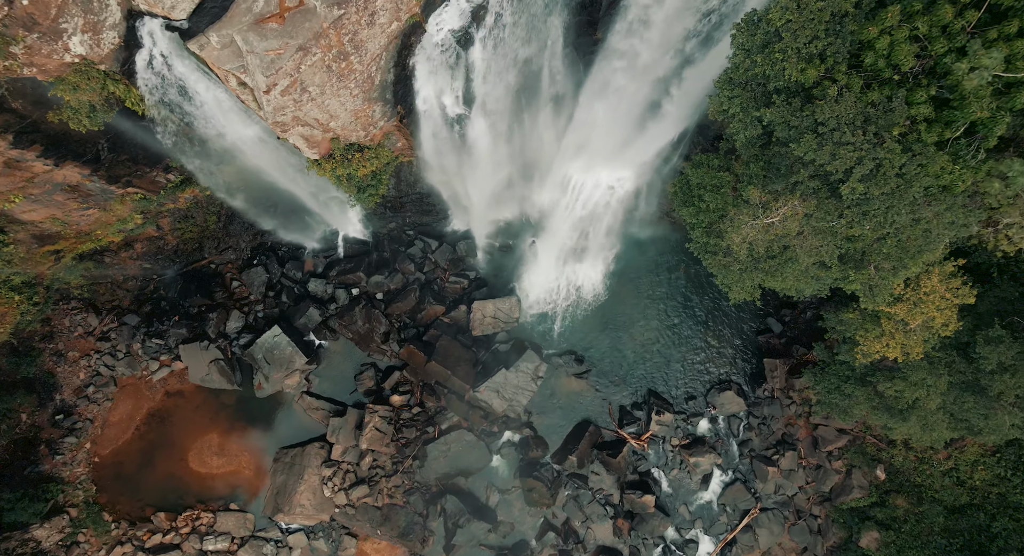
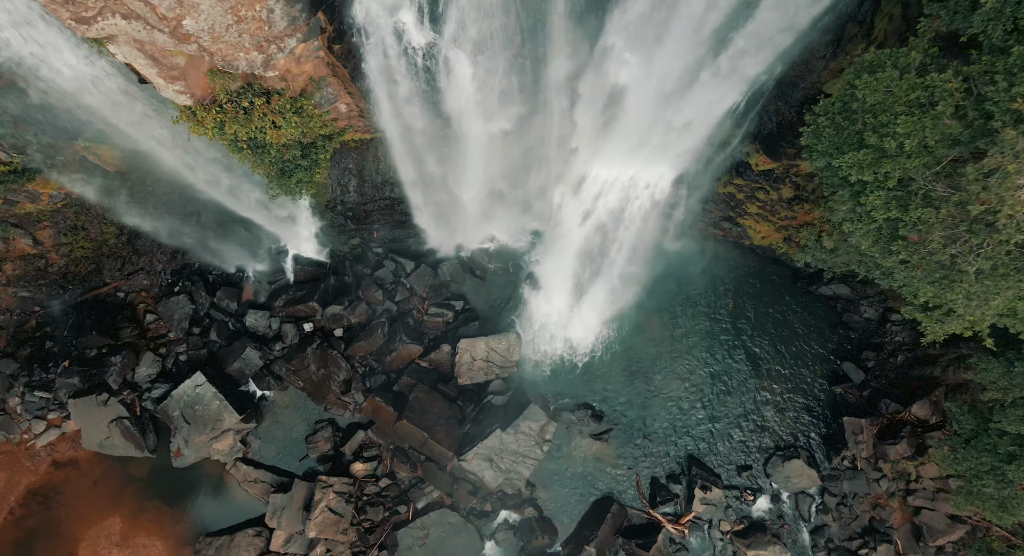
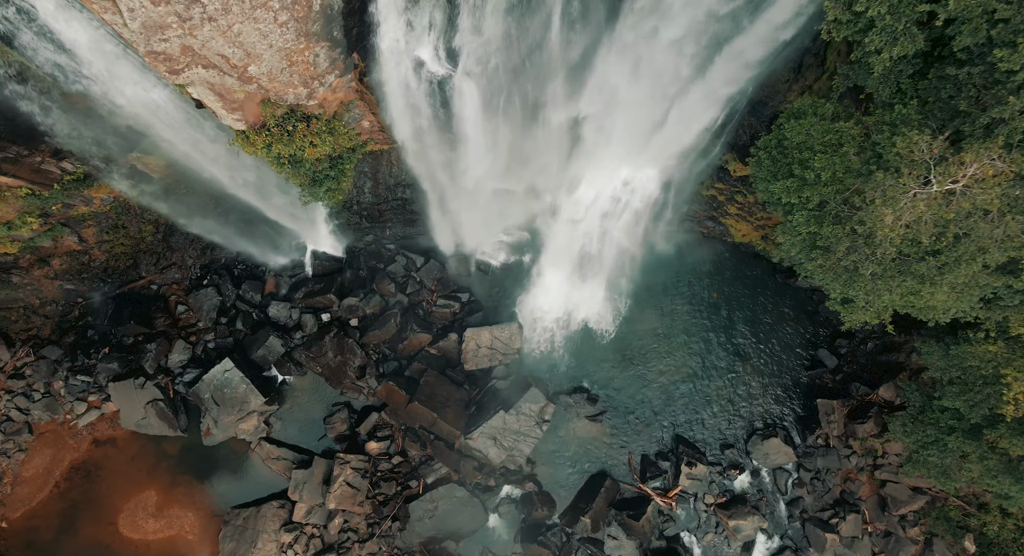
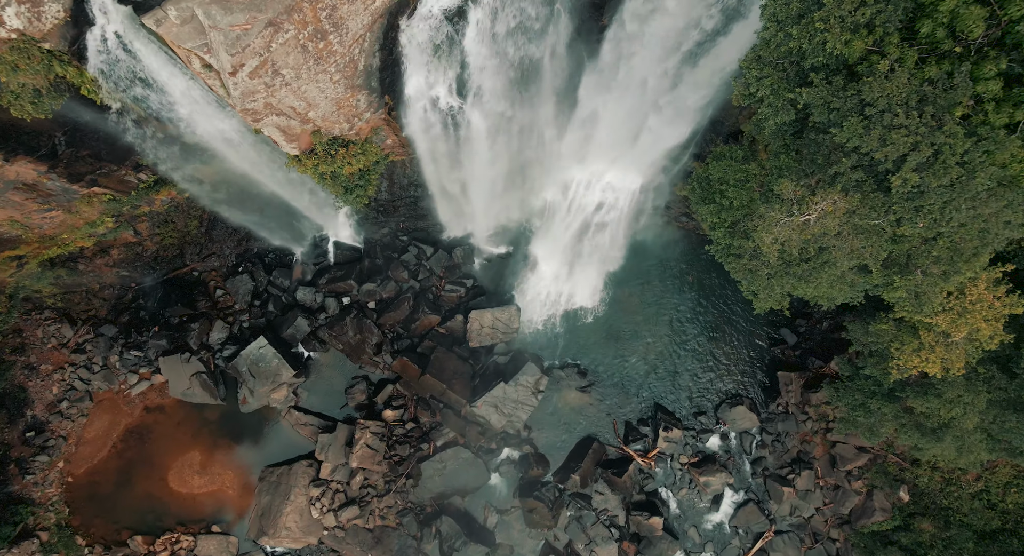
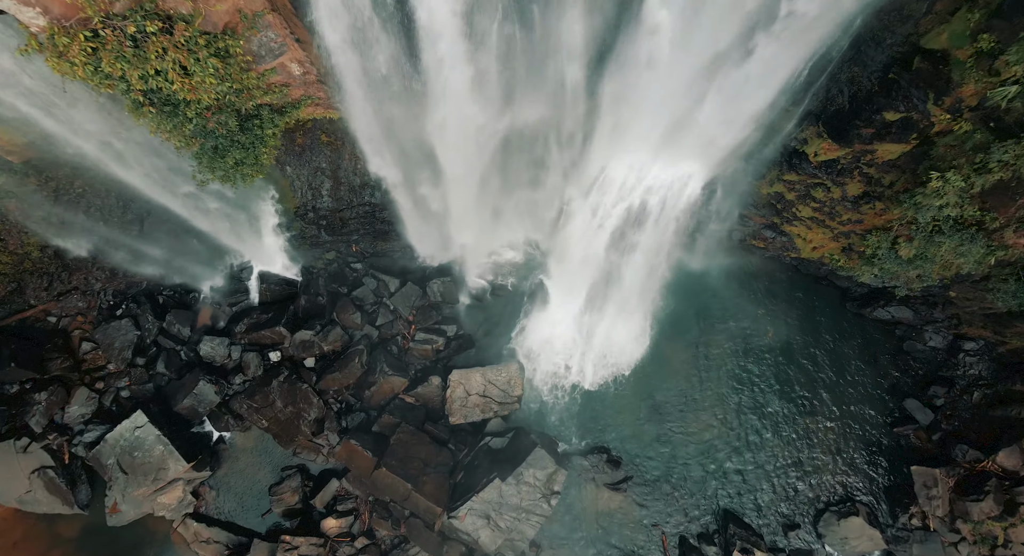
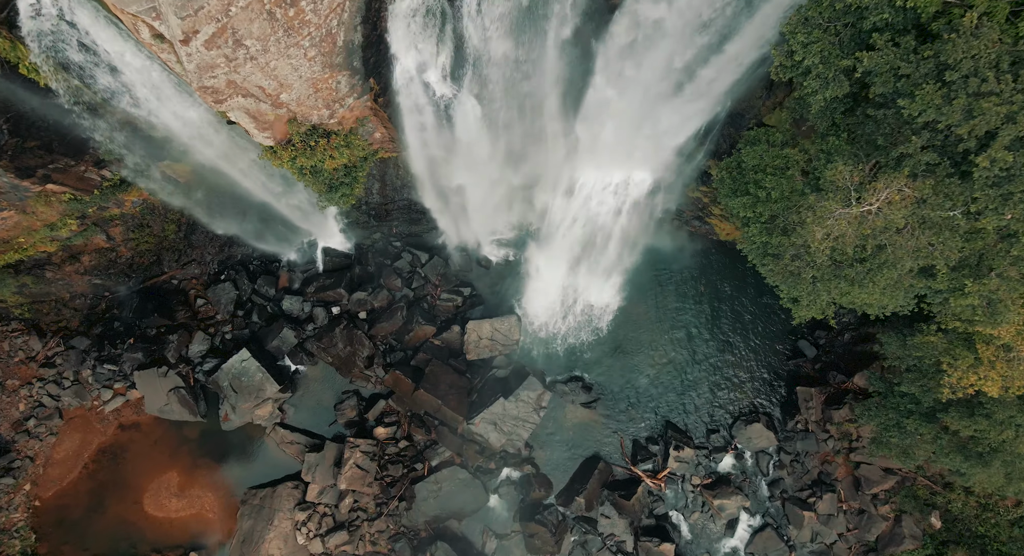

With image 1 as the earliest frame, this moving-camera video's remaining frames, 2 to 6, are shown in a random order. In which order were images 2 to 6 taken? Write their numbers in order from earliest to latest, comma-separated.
4, 6, 3, 2, 5
